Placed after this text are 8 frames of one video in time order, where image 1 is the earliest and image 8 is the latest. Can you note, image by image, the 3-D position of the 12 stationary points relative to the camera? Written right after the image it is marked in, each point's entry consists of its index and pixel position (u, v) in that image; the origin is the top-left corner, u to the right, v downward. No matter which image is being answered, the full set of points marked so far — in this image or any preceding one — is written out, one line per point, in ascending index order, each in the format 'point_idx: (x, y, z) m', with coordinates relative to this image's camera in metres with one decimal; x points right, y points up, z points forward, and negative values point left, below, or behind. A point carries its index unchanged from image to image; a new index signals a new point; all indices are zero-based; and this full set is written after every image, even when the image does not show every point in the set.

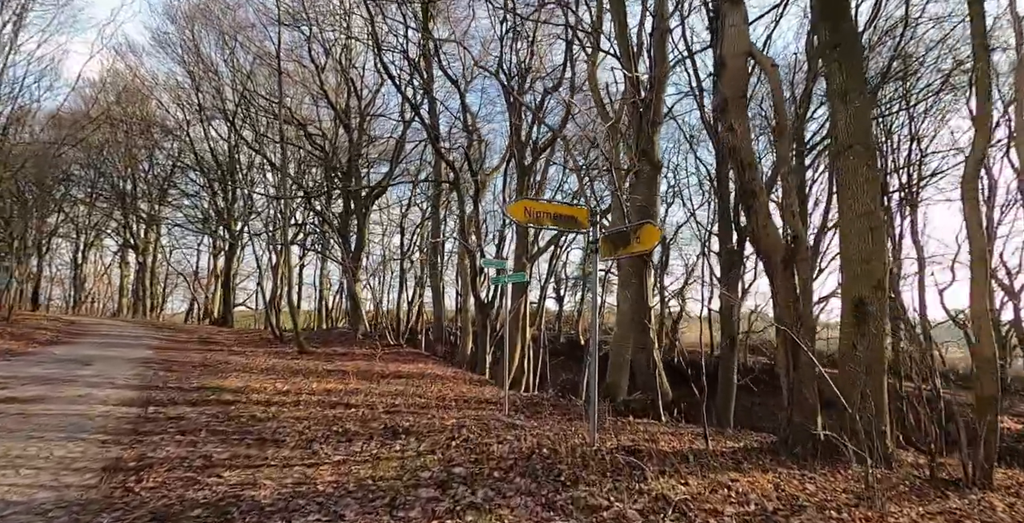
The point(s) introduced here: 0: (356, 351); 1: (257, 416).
0: (-3.0, -1.7, +13.0) m
1: (-2.0, -1.2, +5.4) m
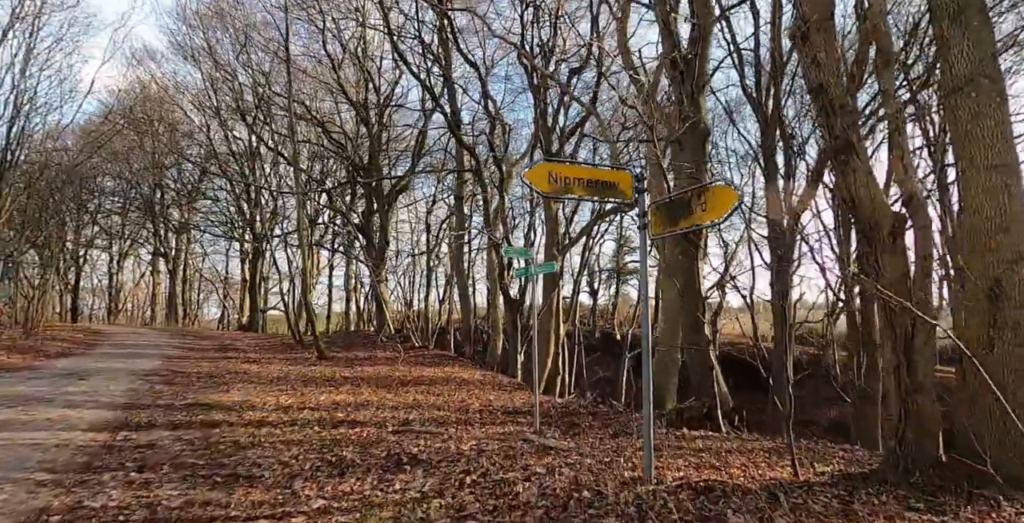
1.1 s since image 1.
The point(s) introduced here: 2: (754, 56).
0: (-2.4, -1.7, +12.2) m
1: (-1.8, -1.2, +4.5) m
2: (+3.9, +3.3, +11.0) m
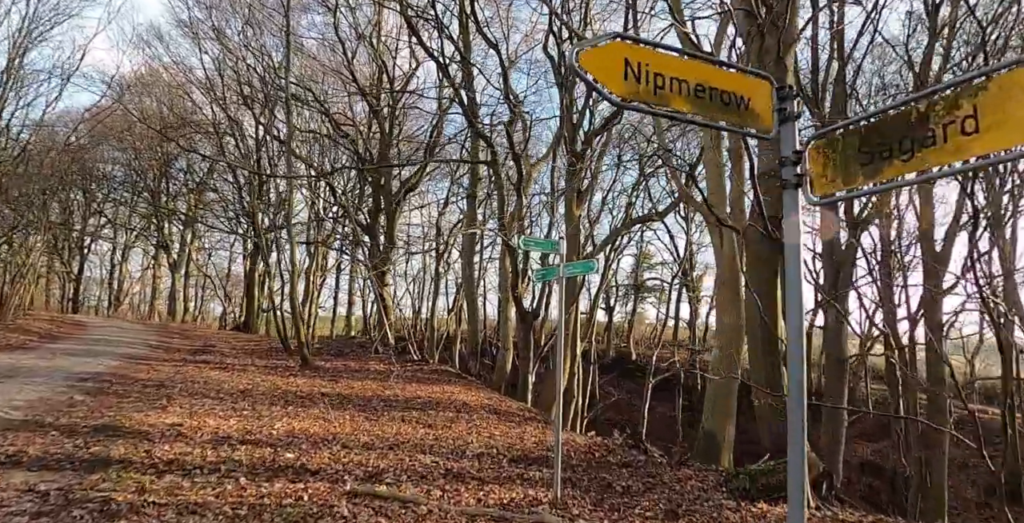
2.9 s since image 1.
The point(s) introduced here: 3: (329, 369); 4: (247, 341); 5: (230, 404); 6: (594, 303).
0: (-2.2, -1.7, +10.7) m
1: (-1.8, -1.1, +3.0) m
2: (+4.3, +3.0, +9.4) m
3: (-2.8, -1.6, +10.4) m
4: (-6.1, -1.8, +15.5) m
5: (-2.7, -1.4, +6.5) m
6: (+2.0, -1.0, +16.3) m
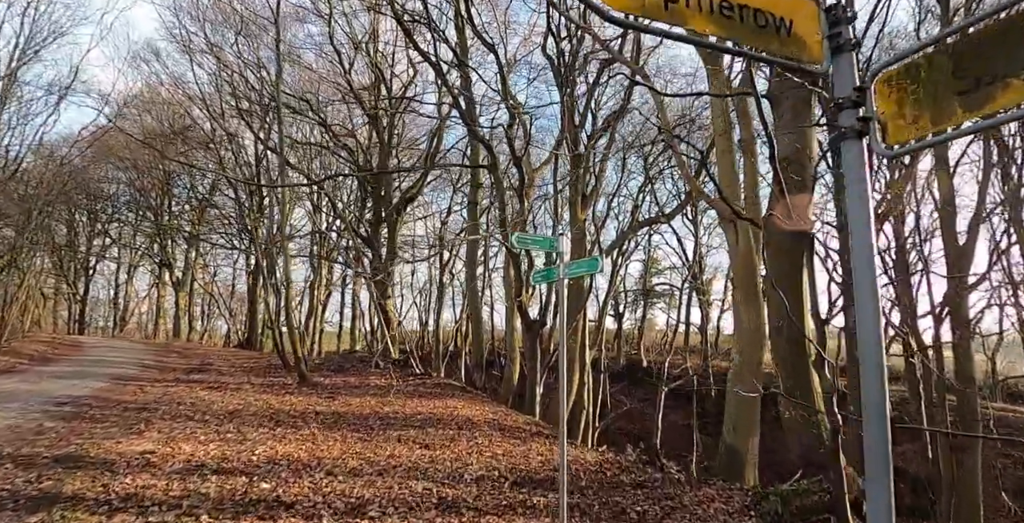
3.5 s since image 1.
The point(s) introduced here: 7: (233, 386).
0: (-2.1, -1.8, +10.3) m
1: (-1.8, -1.1, +2.6) m
2: (+4.2, +3.1, +9.0) m
3: (-2.7, -1.8, +10.0) m
4: (-5.9, -2.2, +15.1) m
5: (-2.7, -1.5, +6.1) m
6: (+2.1, -1.1, +15.8) m
7: (-3.9, -1.8, +9.6) m
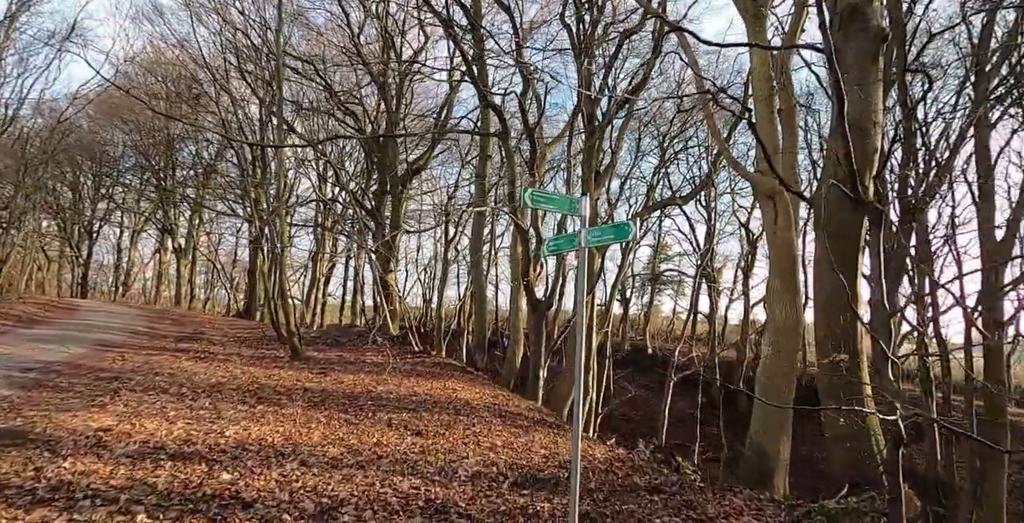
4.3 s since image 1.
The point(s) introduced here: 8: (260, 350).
0: (-2.1, -1.4, +9.8) m
1: (-1.8, -0.9, +2.1) m
2: (+4.4, +3.2, +8.3) m
3: (-2.7, -1.4, +9.5) m
4: (-5.8, -1.5, +14.6) m
5: (-2.7, -1.2, +5.6) m
6: (+2.2, -0.7, +15.3) m
7: (-3.9, -1.3, +9.1) m
8: (-3.8, -1.3, +10.3) m
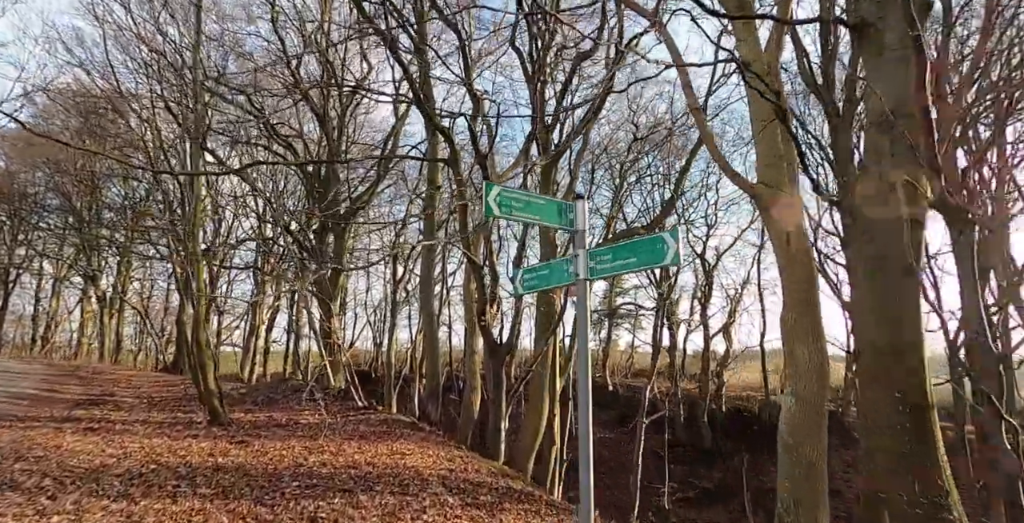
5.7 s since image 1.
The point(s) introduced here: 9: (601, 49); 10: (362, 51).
0: (-2.6, -2.0, +8.4) m
1: (-1.8, -1.0, +0.8) m
2: (+3.9, +2.9, +7.7) m
3: (-3.2, -1.9, +8.1) m
4: (-6.7, -2.4, +13.0) m
5: (-2.9, -1.5, +4.2) m
6: (+1.3, -1.5, +14.2) m
7: (-4.4, -1.8, +7.6) m
8: (-4.4, -2.0, +8.9) m
9: (+1.5, +3.6, +11.4) m
10: (-3.1, +4.4, +14.2) m
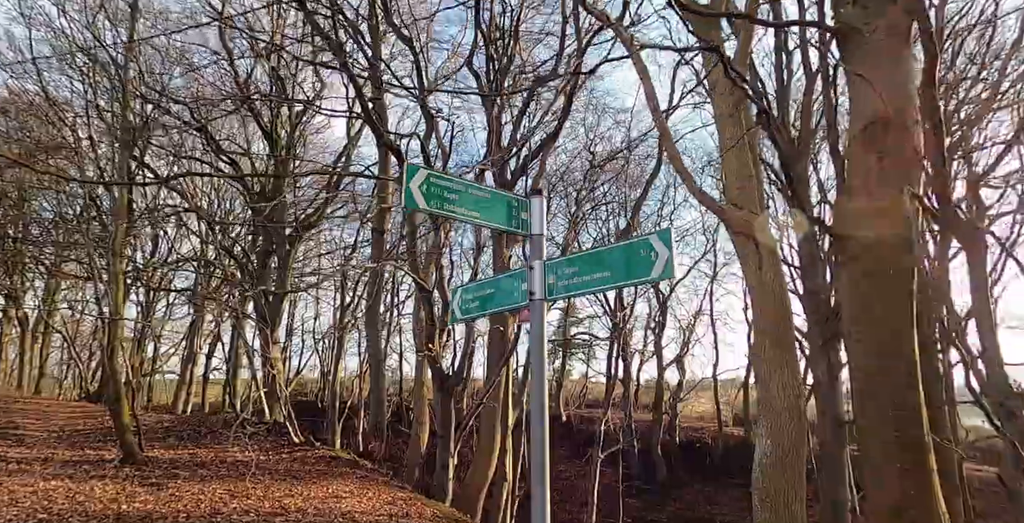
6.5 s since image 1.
0: (-3.2, -2.2, +7.7) m
1: (-1.9, -1.0, +0.2) m
2: (+3.4, +2.5, +7.6) m
3: (-3.8, -2.2, +7.3) m
4: (-7.6, -2.7, +11.9) m
5: (-3.2, -1.6, +3.5) m
6: (+0.3, -2.0, +13.7) m
7: (-4.9, -2.0, +6.8) m
8: (-5.0, -2.2, +8.0) m
9: (+0.8, +3.1, +11.2) m
10: (-4.0, +3.9, +13.7) m
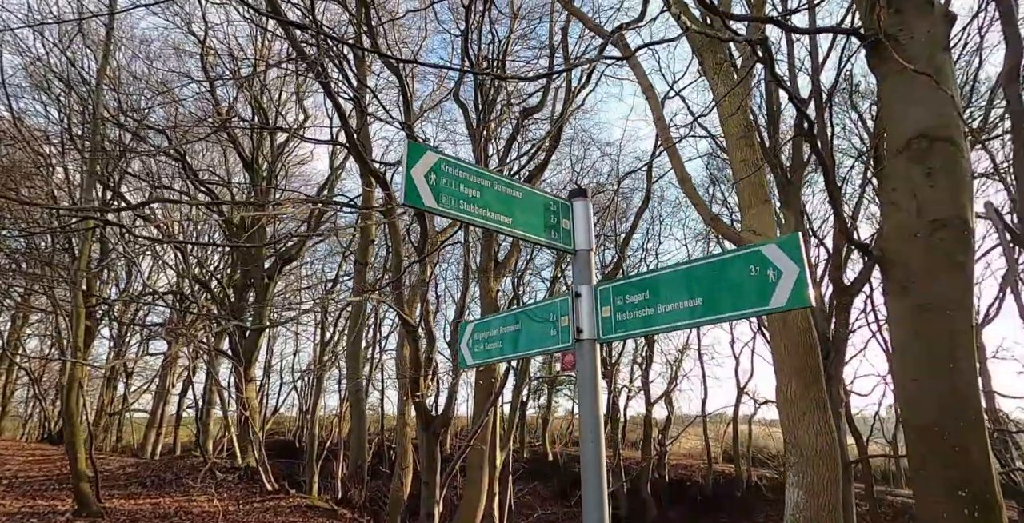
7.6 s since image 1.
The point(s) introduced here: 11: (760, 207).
0: (-3.3, -2.6, +7.1) m
1: (-1.8, -0.9, -0.3) m
2: (+3.3, +2.2, +7.4) m
3: (-3.8, -2.5, +6.7) m
4: (-7.8, -3.3, +11.2) m
5: (-3.2, -1.7, +2.9) m
6: (+0.1, -2.7, +13.2) m
7: (-5.0, -2.3, +6.1) m
8: (-5.1, -2.6, +7.3) m
9: (+0.6, +2.6, +10.9) m
10: (-4.2, +3.2, +13.3) m
11: (+1.6, +0.4, +4.5) m
